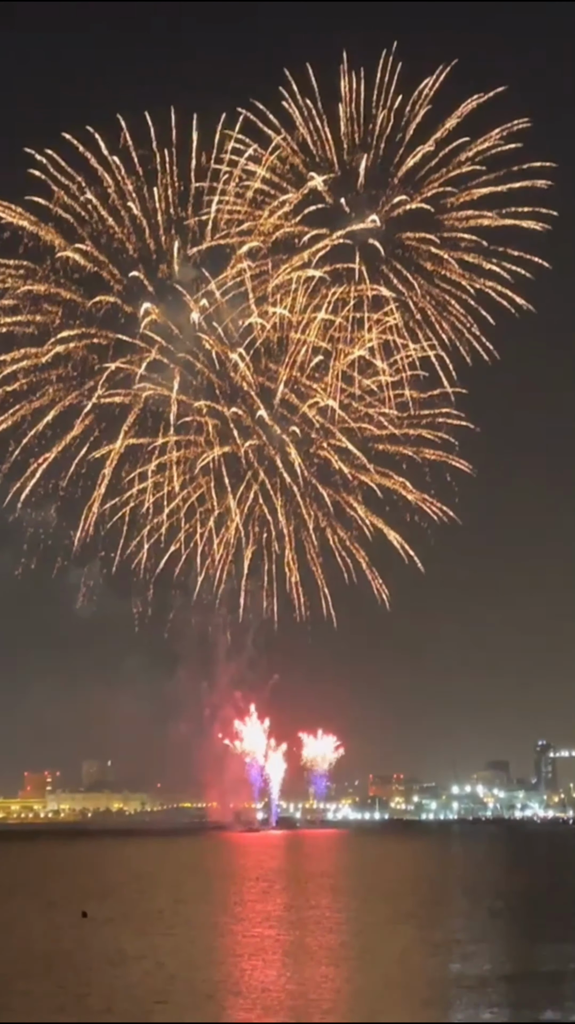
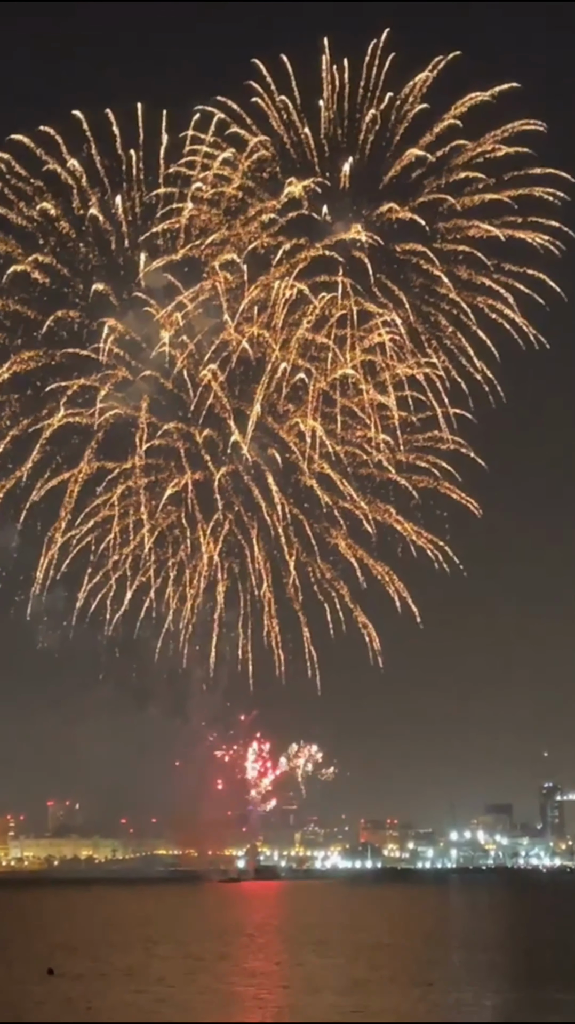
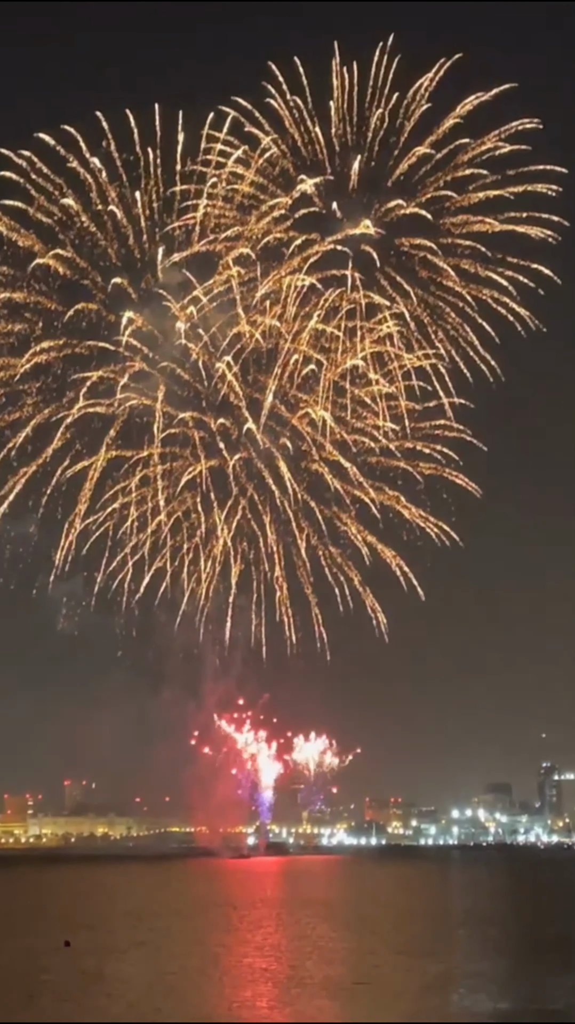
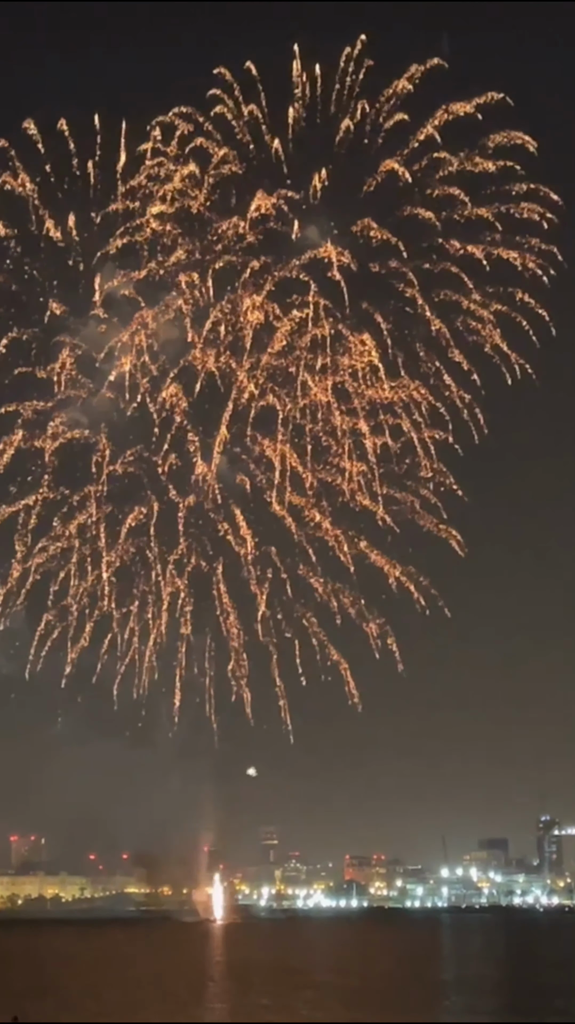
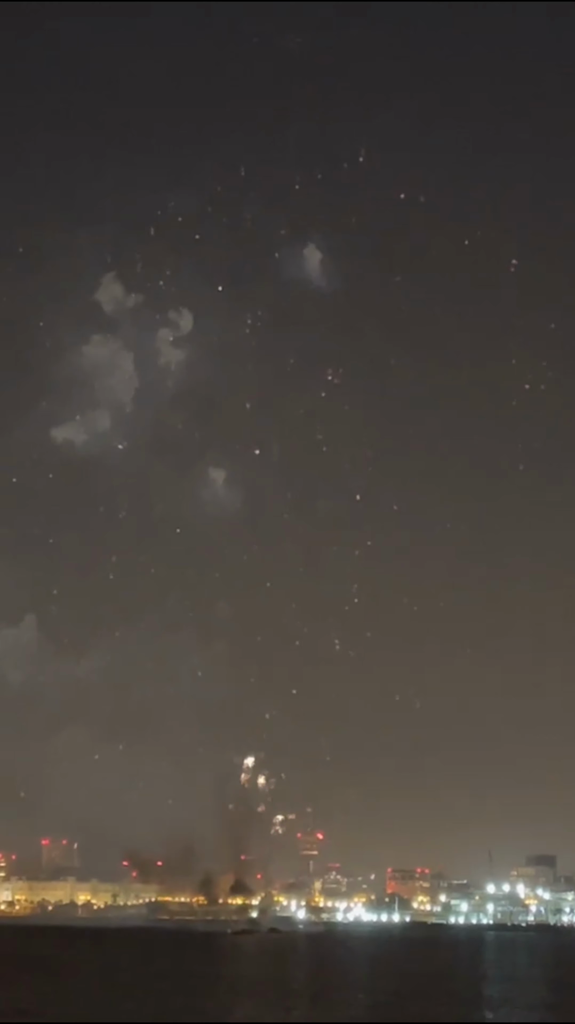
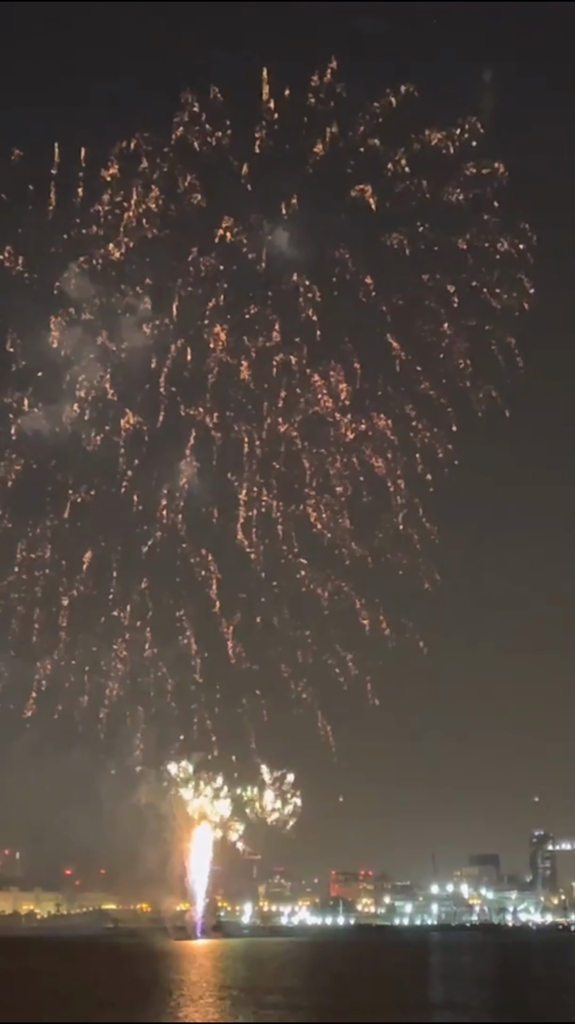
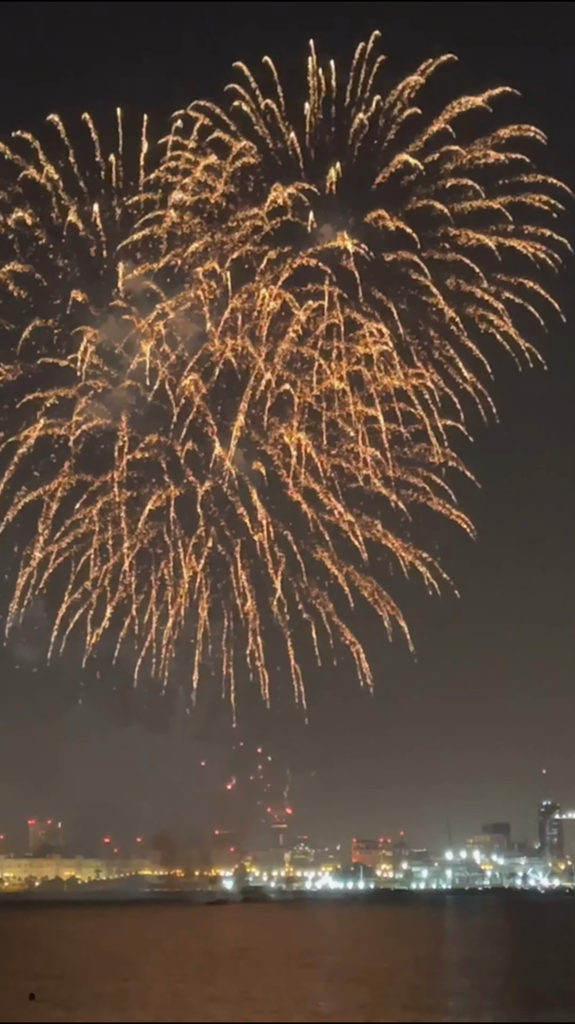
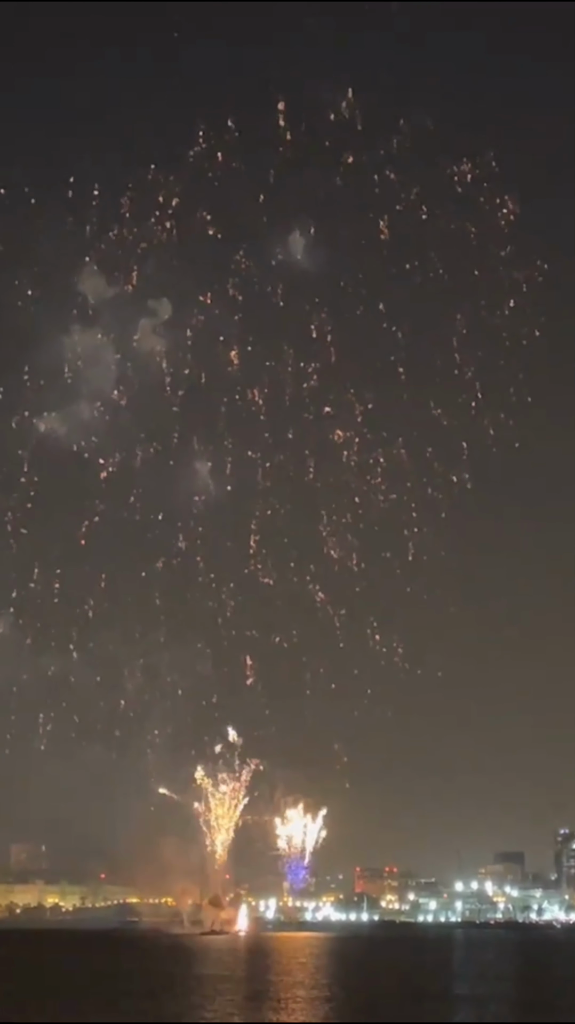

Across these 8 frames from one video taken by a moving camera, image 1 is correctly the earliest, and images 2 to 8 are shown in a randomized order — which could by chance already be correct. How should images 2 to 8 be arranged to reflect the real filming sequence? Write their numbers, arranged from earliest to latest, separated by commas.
3, 2, 7, 4, 6, 8, 5
